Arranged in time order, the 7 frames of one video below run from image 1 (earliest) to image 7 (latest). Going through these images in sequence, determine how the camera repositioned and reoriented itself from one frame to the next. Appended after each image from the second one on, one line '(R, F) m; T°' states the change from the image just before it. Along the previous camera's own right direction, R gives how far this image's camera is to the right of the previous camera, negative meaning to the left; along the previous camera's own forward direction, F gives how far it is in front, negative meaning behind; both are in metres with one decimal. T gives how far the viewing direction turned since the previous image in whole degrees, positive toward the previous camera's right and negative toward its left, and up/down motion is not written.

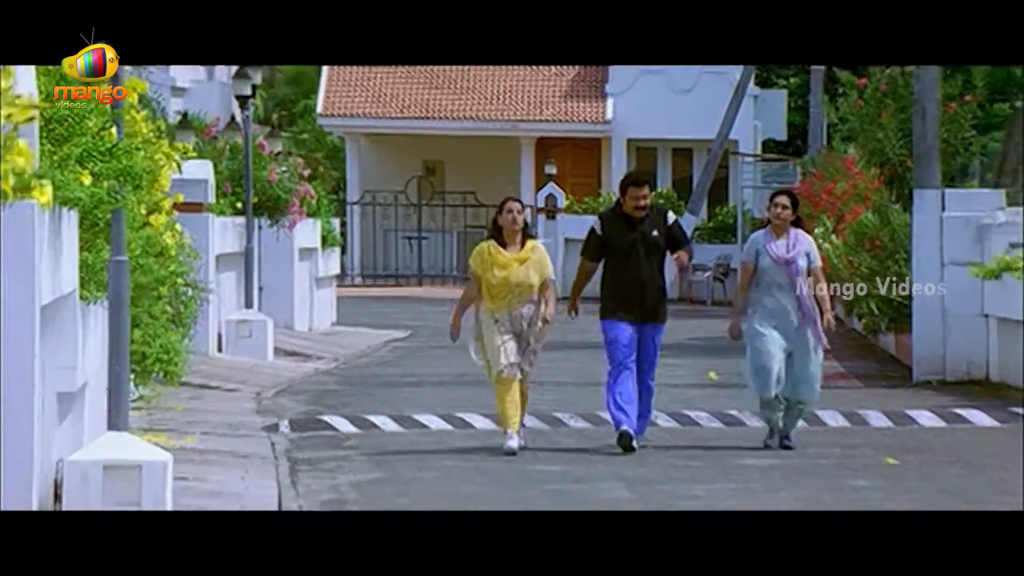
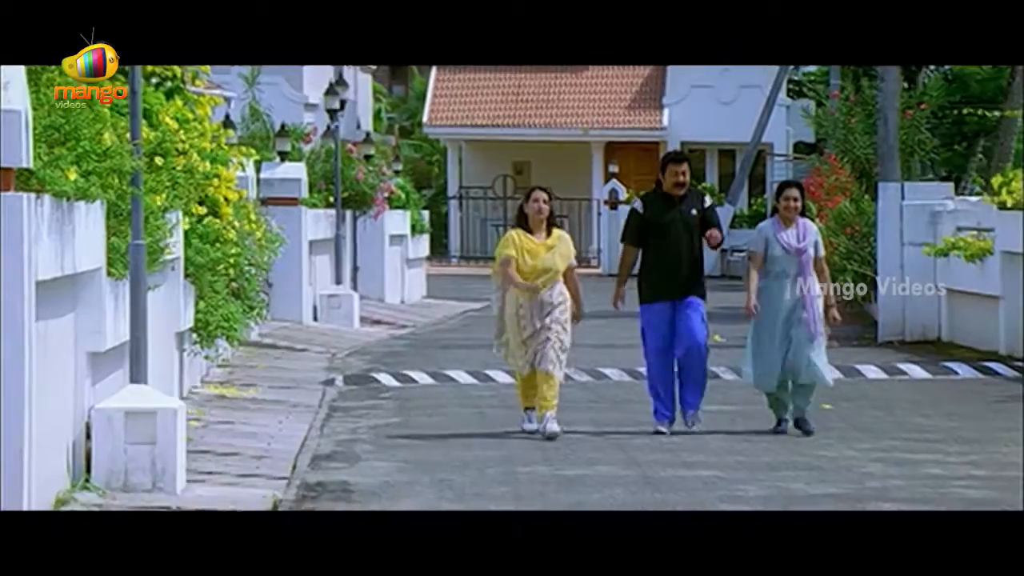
(+1.3, -1.4) m; -10°
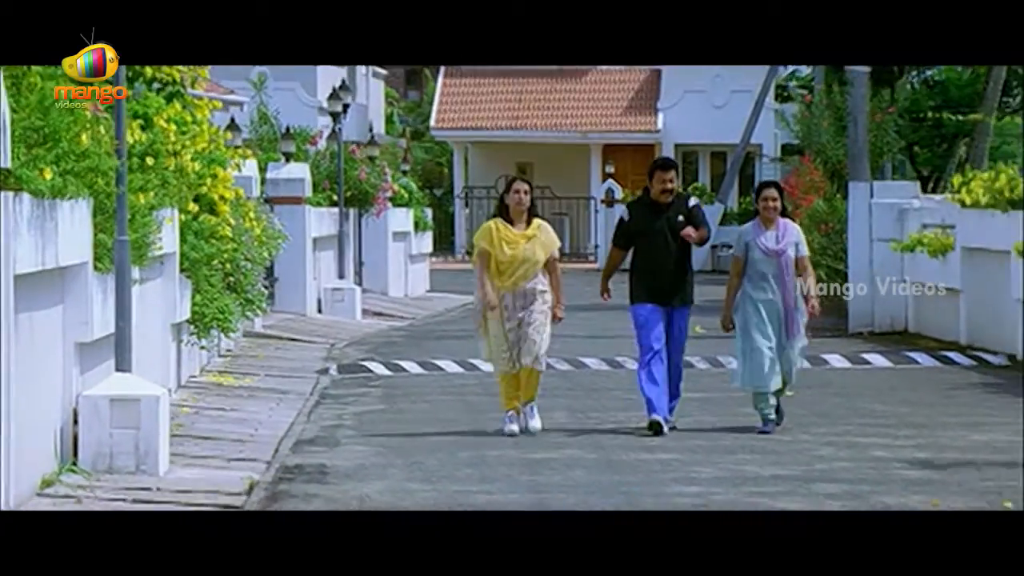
(+0.4, -0.4) m; -2°
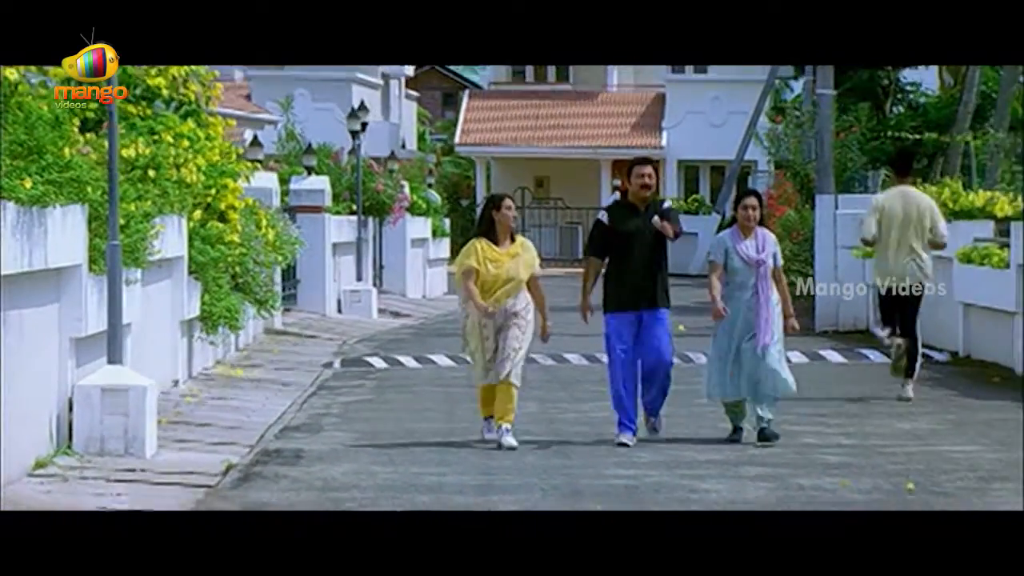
(+0.8, -0.7) m; -5°
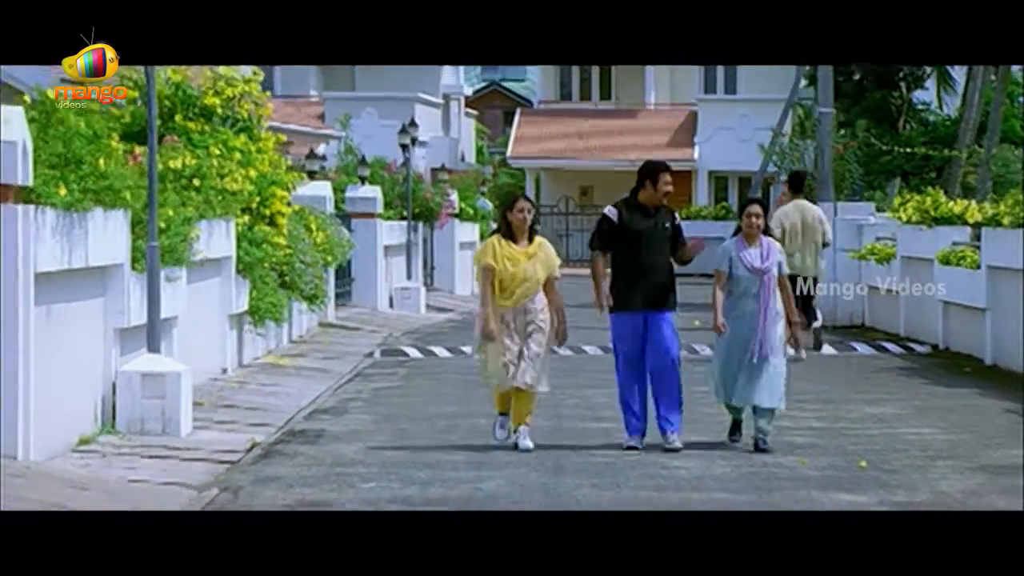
(+0.8, -0.8) m; -5°
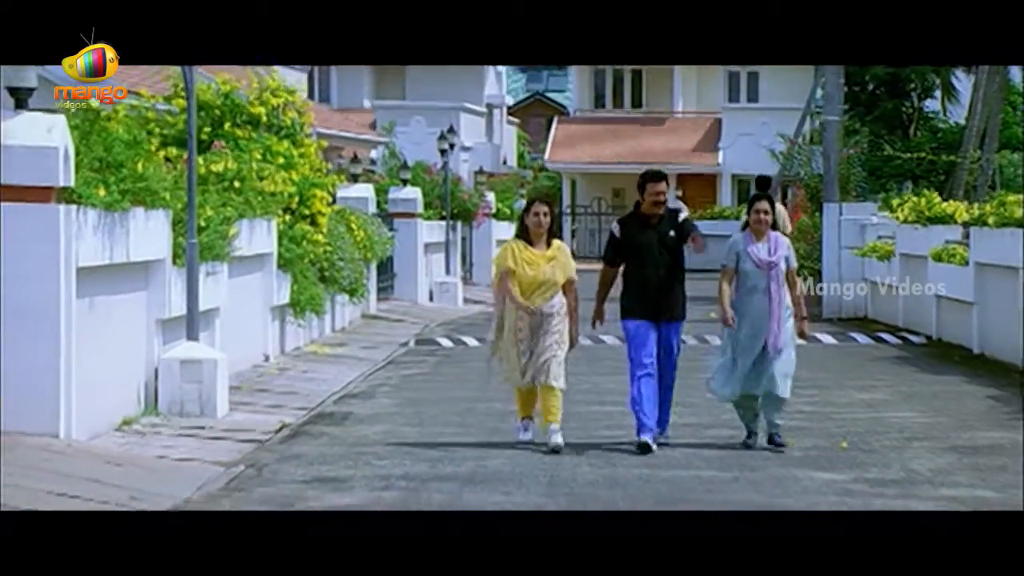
(+0.5, -0.6) m; -3°
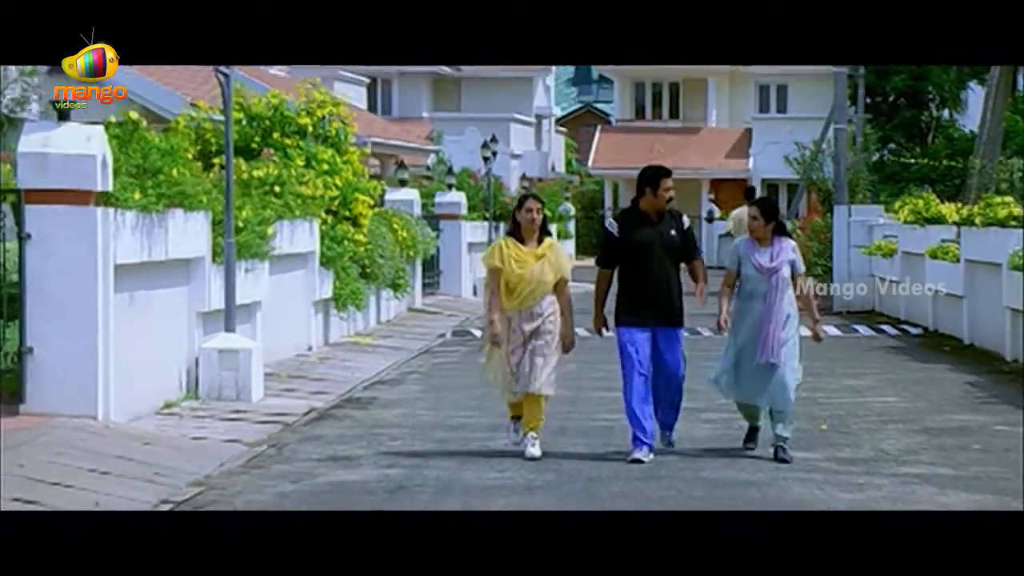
(+0.7, -0.7) m; -4°
